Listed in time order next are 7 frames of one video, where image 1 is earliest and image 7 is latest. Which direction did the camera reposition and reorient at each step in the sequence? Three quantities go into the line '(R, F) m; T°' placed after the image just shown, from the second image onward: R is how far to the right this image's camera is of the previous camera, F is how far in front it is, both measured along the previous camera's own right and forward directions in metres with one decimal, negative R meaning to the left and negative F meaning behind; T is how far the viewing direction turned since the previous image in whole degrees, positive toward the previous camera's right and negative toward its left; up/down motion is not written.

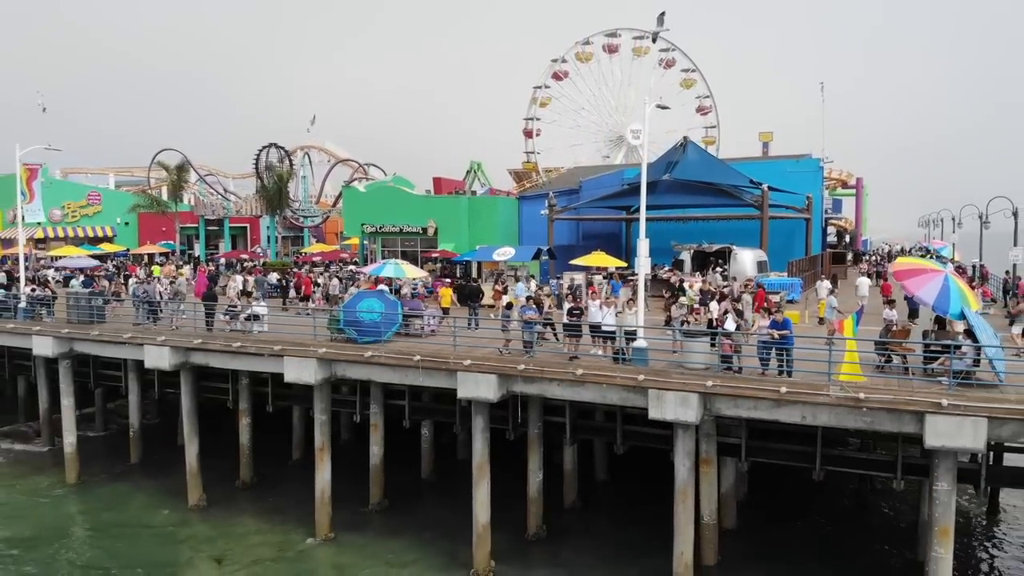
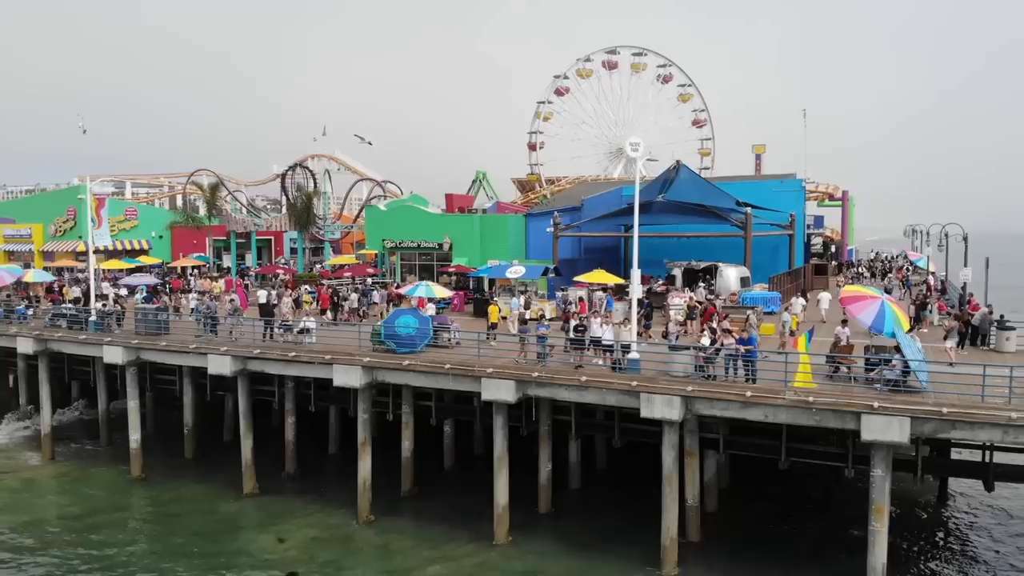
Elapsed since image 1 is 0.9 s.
(-0.3, -2.7) m; 0°
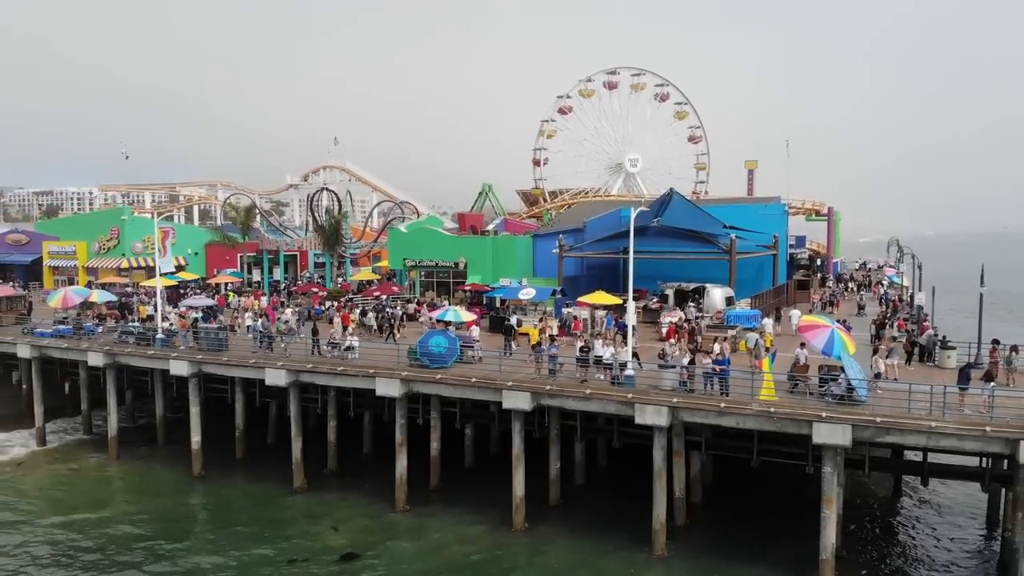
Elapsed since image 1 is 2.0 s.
(-0.4, -3.3) m; 0°
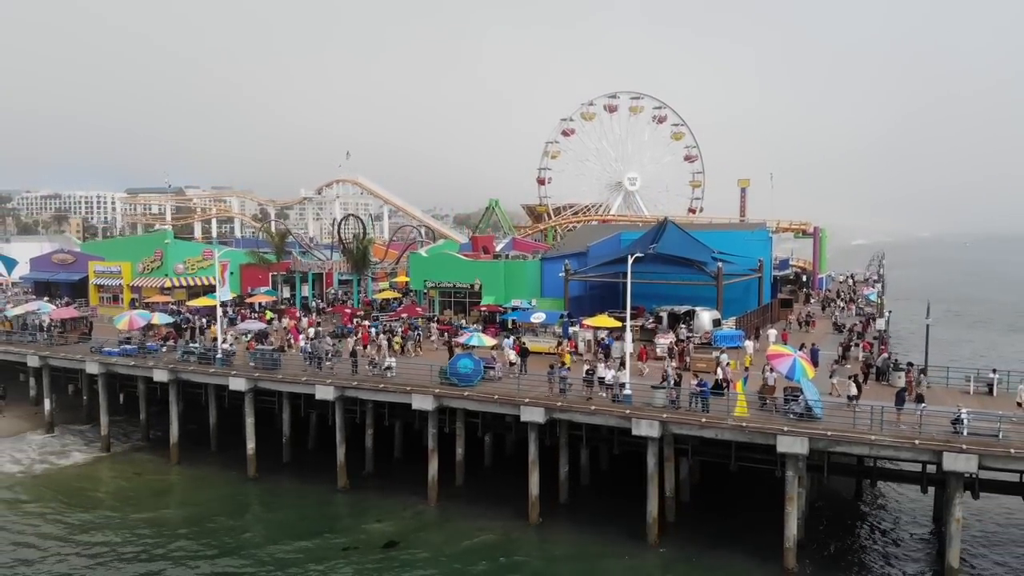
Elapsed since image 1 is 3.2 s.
(-0.5, -3.8) m; 0°
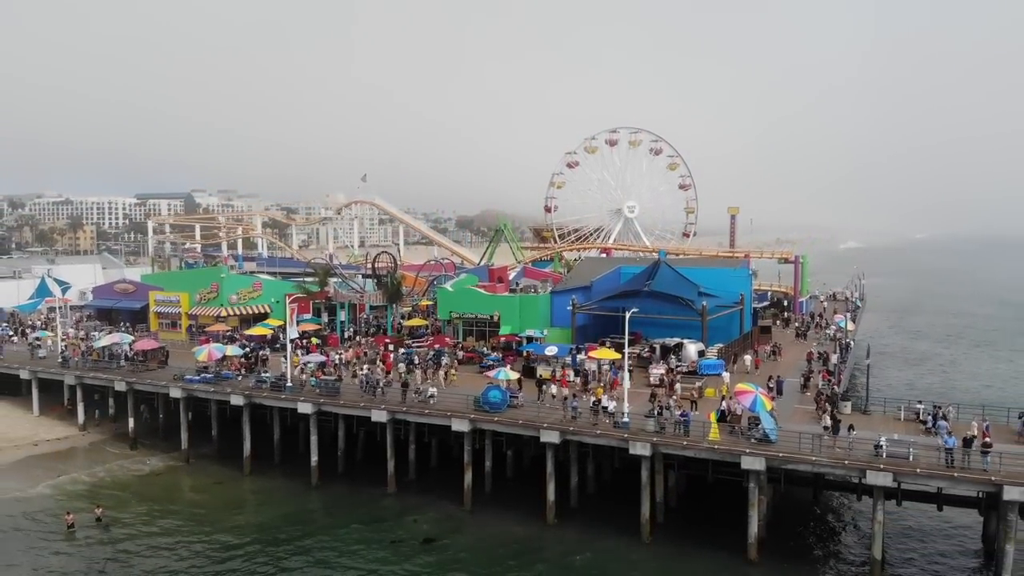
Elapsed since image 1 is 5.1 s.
(-0.8, -6.0) m; 0°
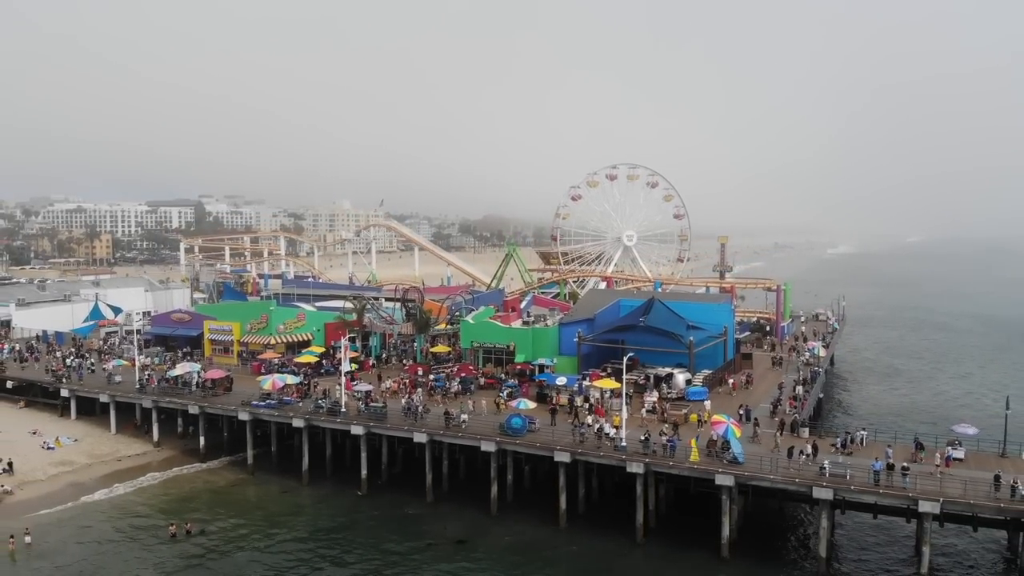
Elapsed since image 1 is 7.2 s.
(-0.9, -6.9) m; 0°
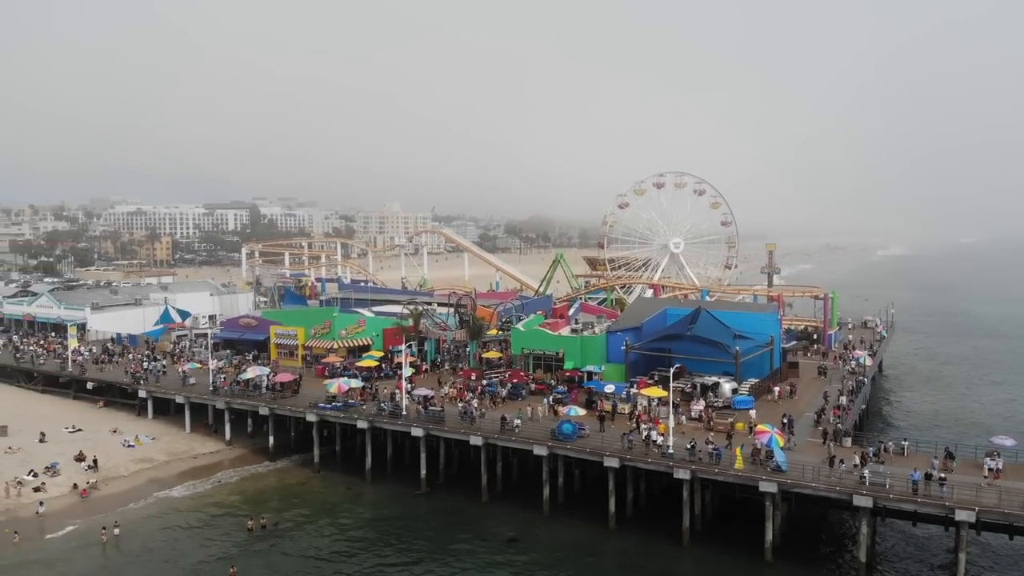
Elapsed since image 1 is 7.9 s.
(-0.4, -2.1) m; -3°
